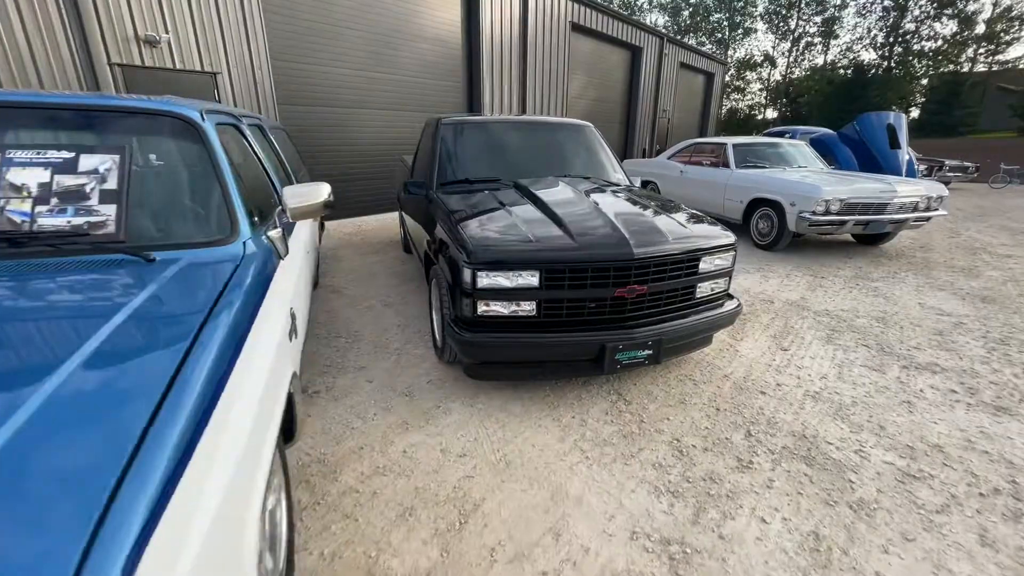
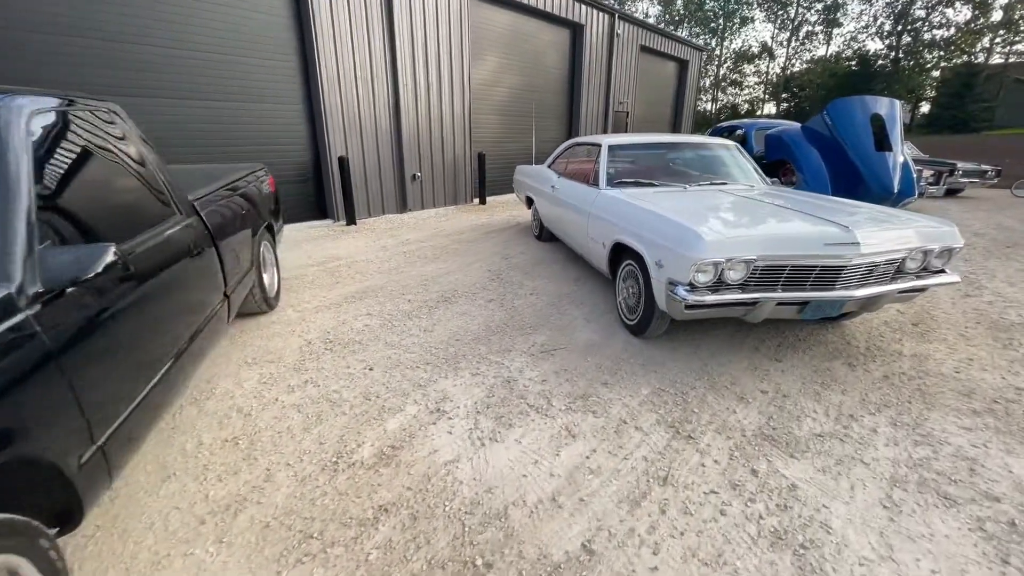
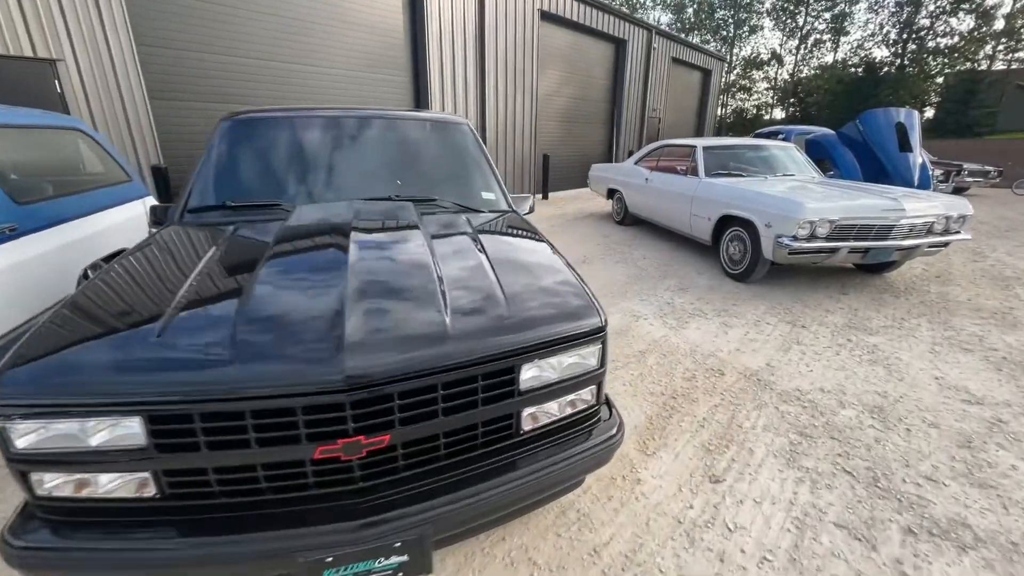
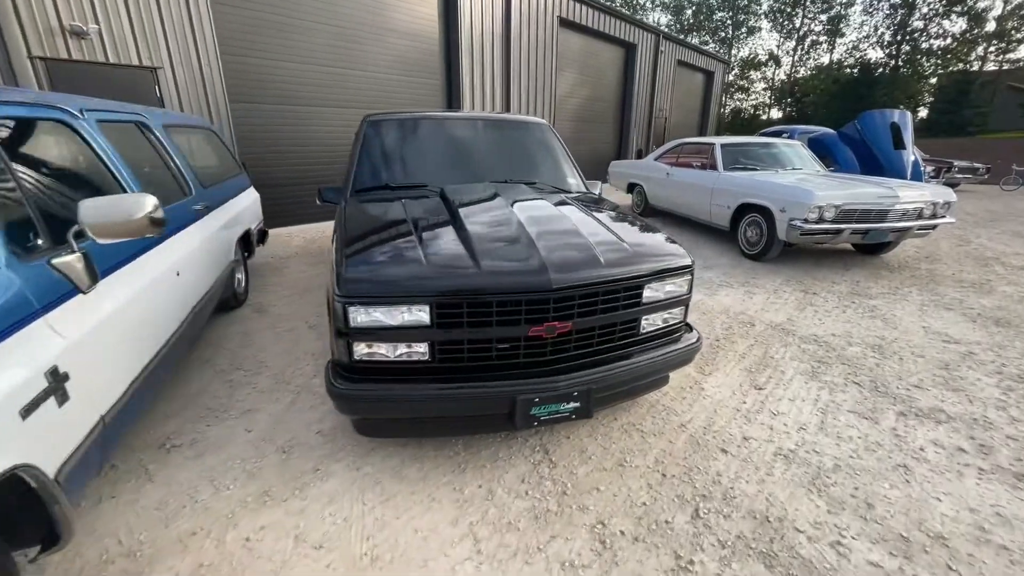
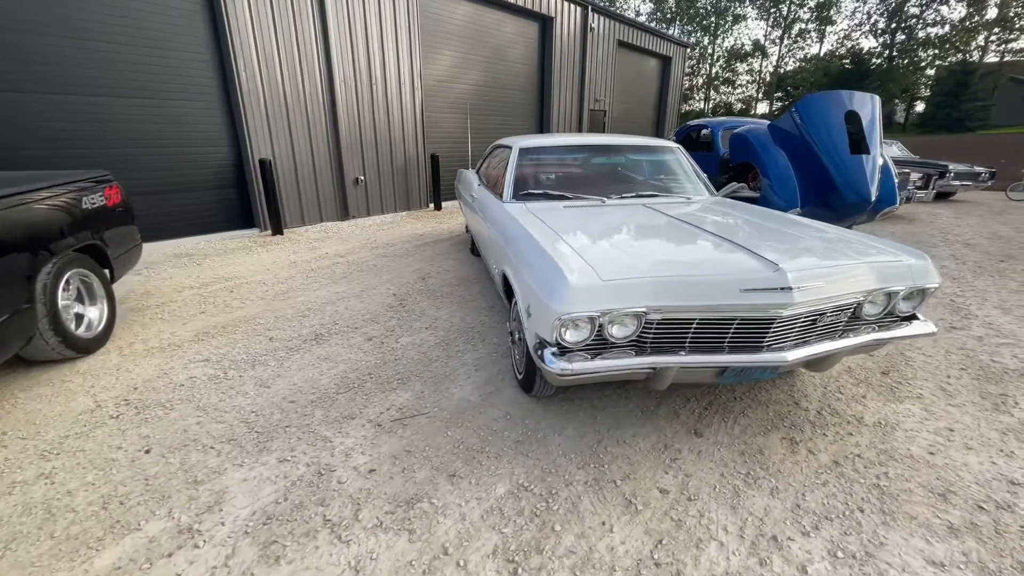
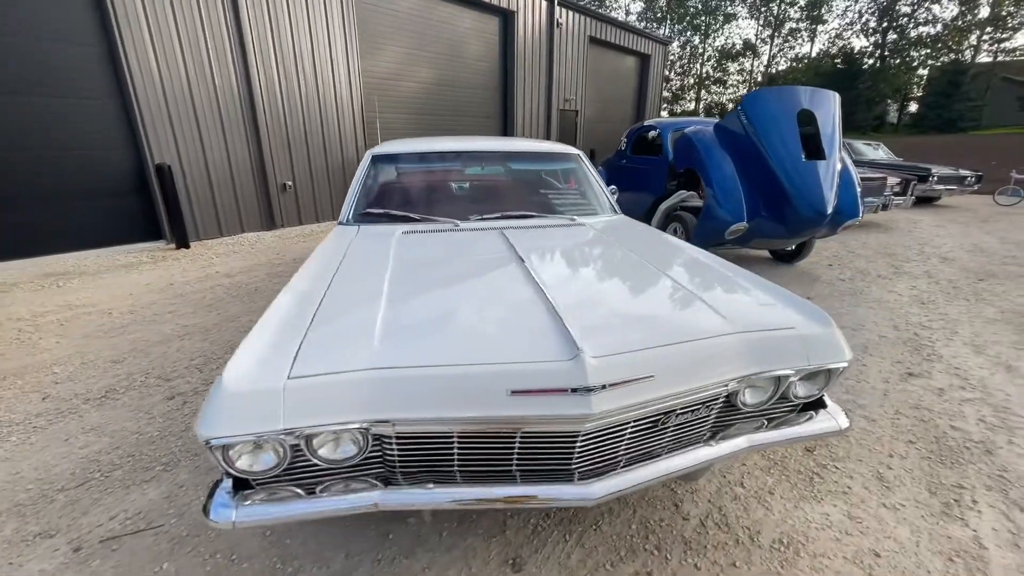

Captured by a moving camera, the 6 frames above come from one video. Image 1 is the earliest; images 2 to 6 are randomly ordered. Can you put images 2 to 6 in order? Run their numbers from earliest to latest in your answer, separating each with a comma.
4, 3, 2, 5, 6
